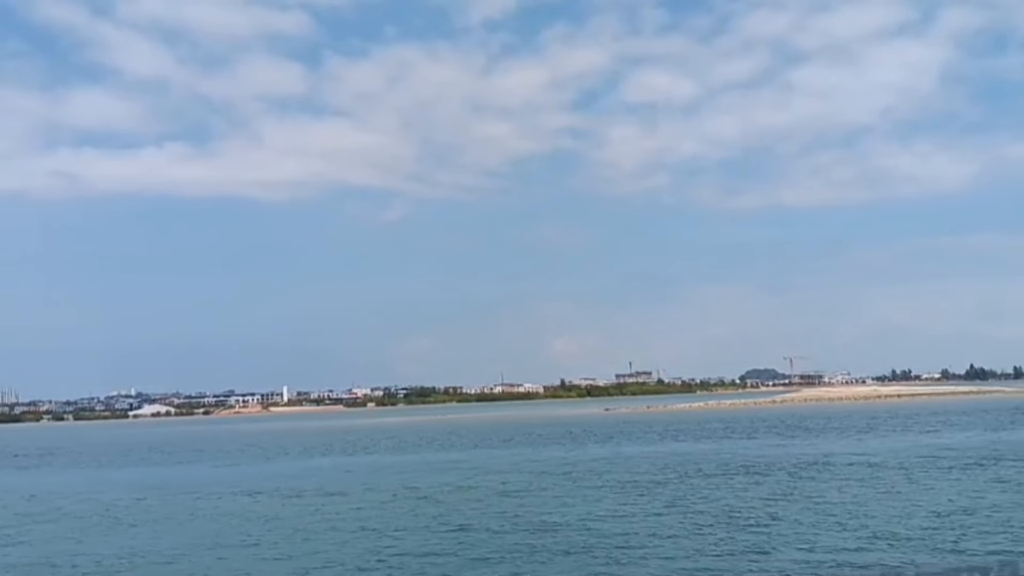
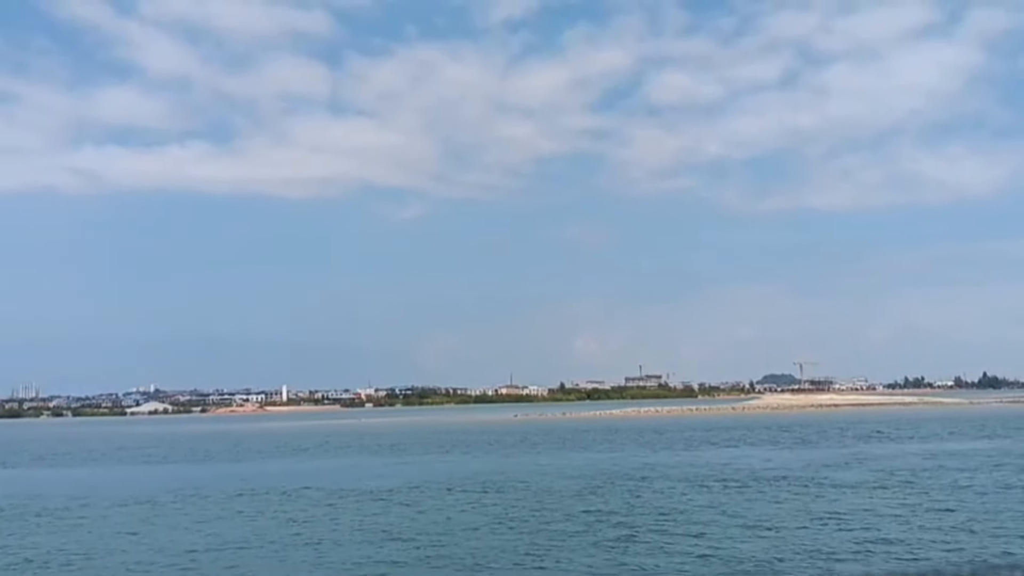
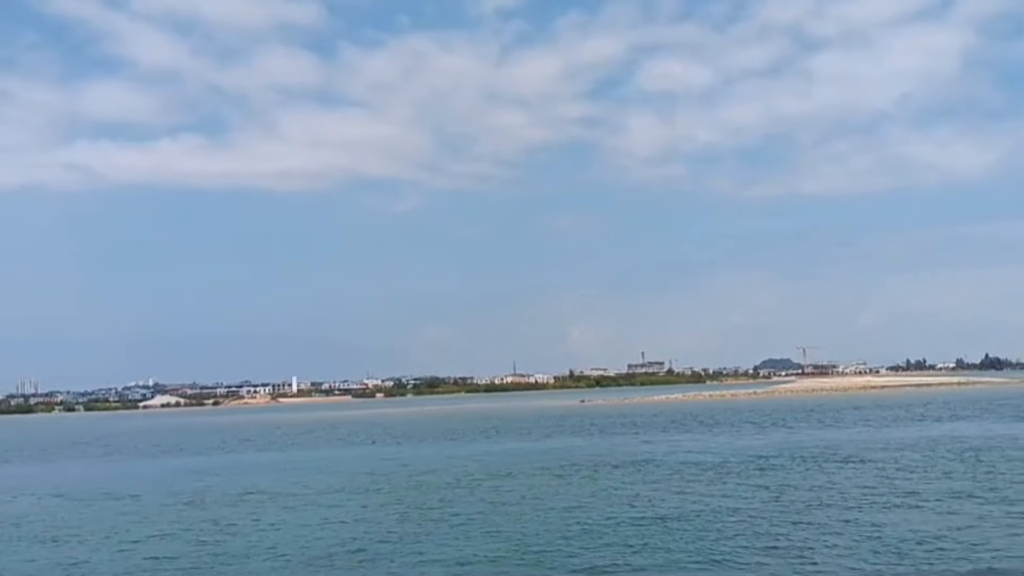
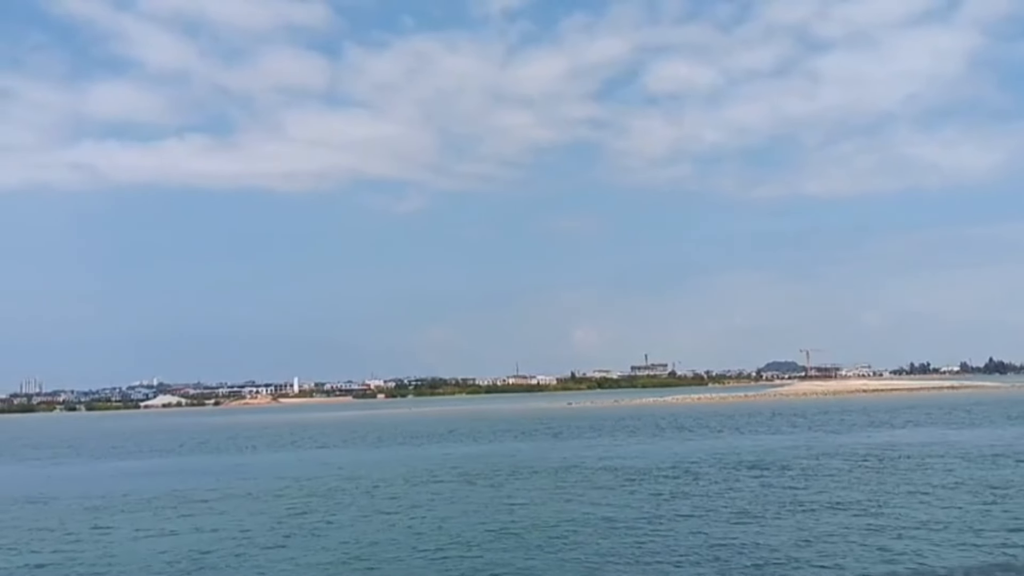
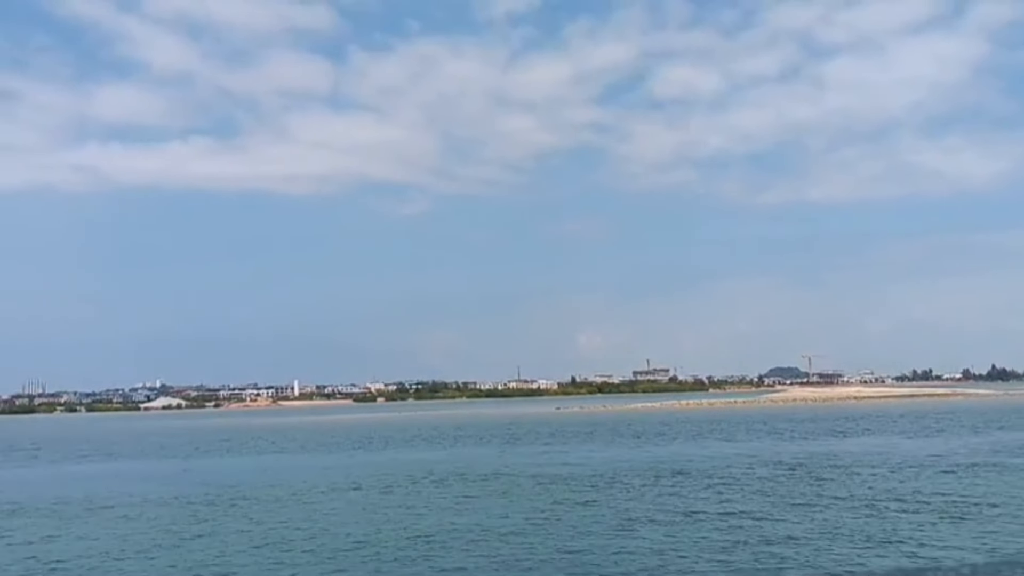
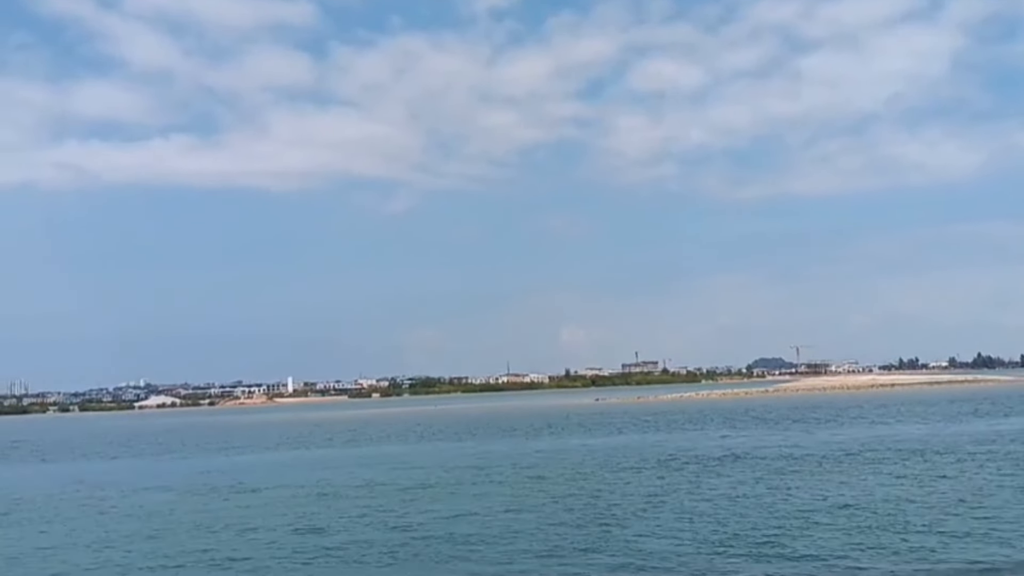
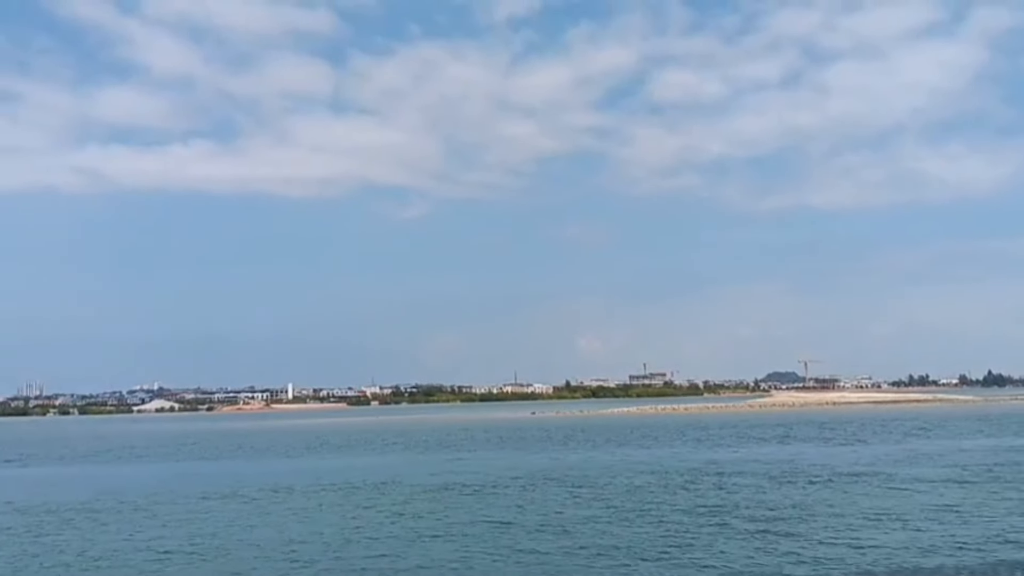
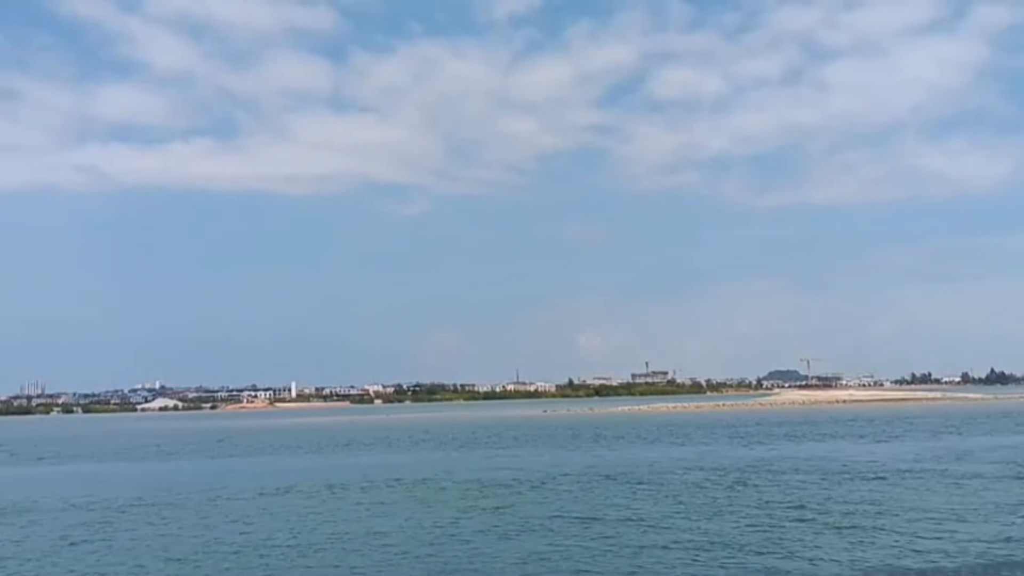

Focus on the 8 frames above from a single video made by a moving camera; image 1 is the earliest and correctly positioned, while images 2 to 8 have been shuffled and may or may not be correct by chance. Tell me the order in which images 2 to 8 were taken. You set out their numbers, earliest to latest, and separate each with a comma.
6, 3, 4, 5, 8, 7, 2
